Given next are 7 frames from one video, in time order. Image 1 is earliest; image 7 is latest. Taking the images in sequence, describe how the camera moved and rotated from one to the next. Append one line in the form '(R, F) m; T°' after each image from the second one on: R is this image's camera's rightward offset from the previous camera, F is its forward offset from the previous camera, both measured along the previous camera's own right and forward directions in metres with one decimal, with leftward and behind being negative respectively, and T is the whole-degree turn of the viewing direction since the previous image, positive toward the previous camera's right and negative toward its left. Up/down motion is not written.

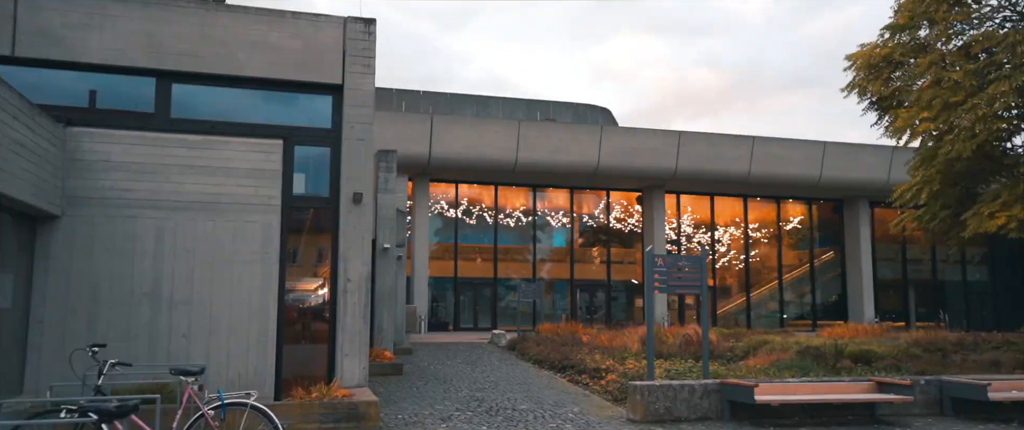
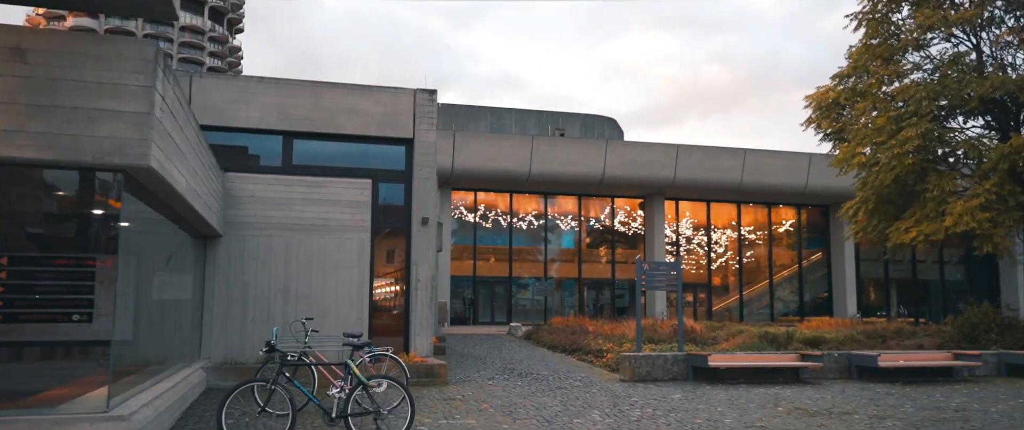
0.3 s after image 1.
(-0.3, -3.5) m; -1°
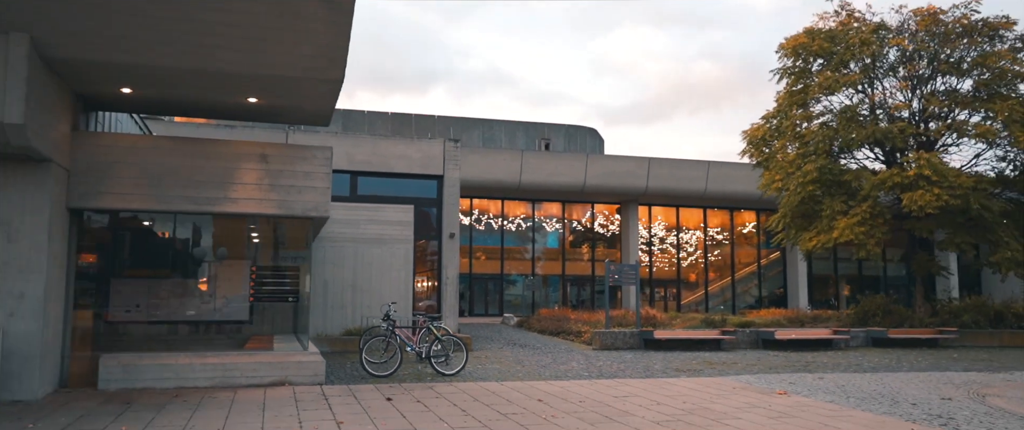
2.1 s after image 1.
(-0.5, -4.9) m; +1°
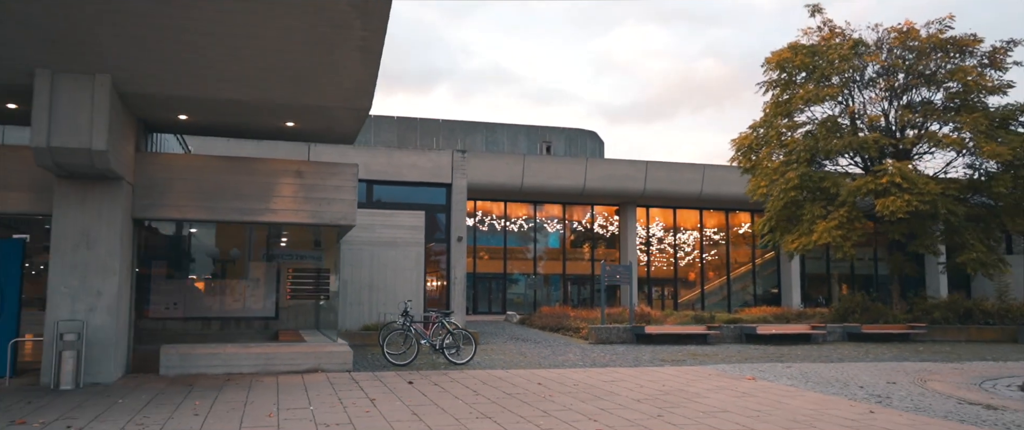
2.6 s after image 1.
(0.0, -1.5) m; 0°
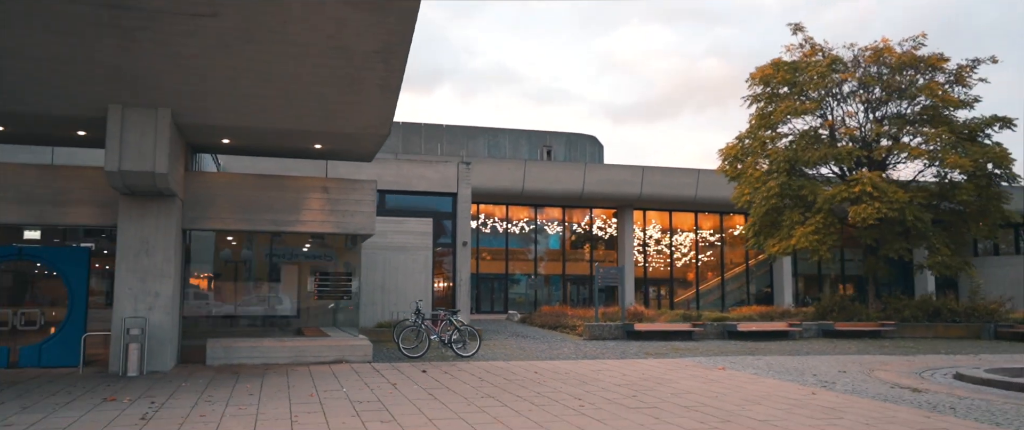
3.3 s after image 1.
(0.0, -1.7) m; 0°
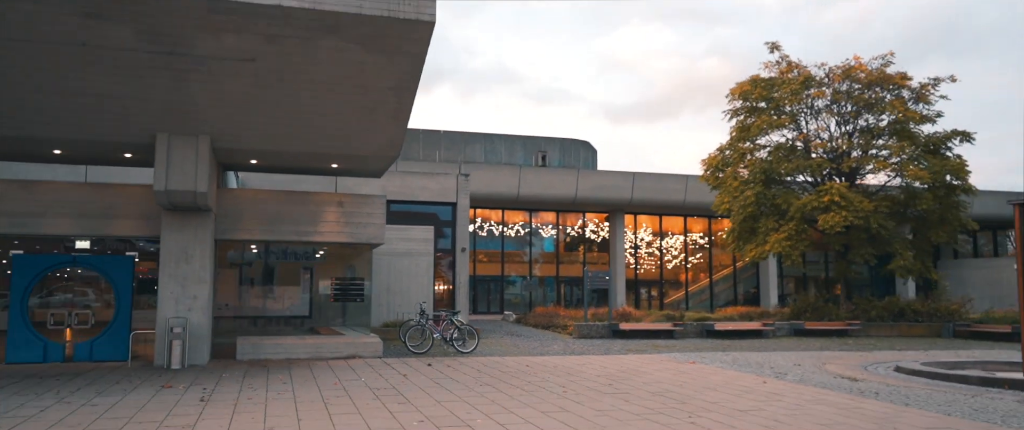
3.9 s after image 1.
(0.0, -1.7) m; 0°
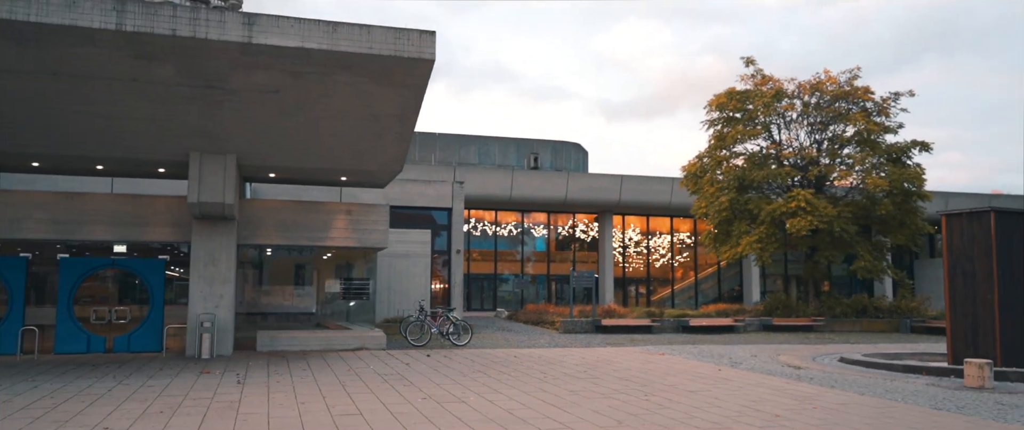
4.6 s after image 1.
(+0.1, -1.8) m; 0°
